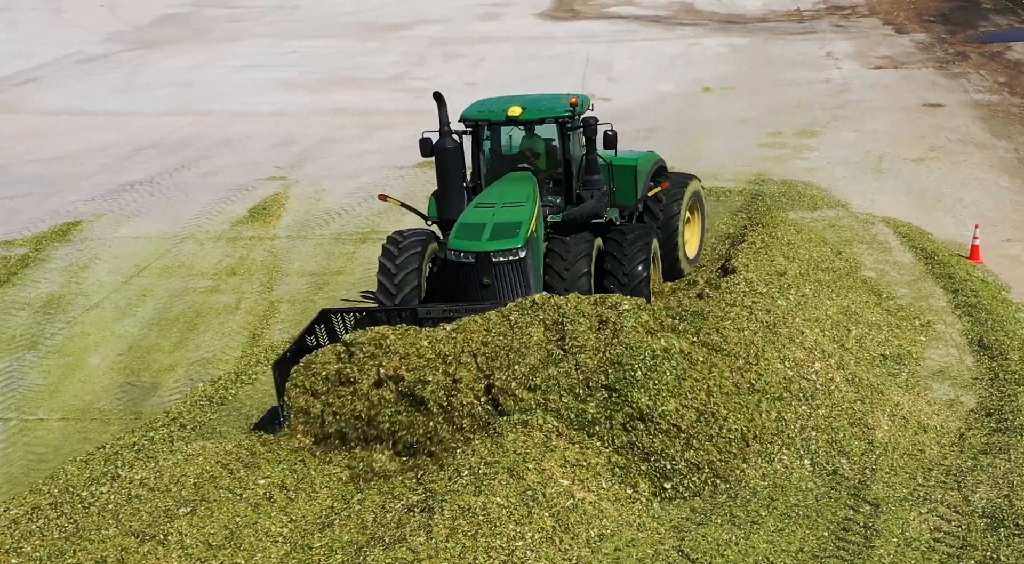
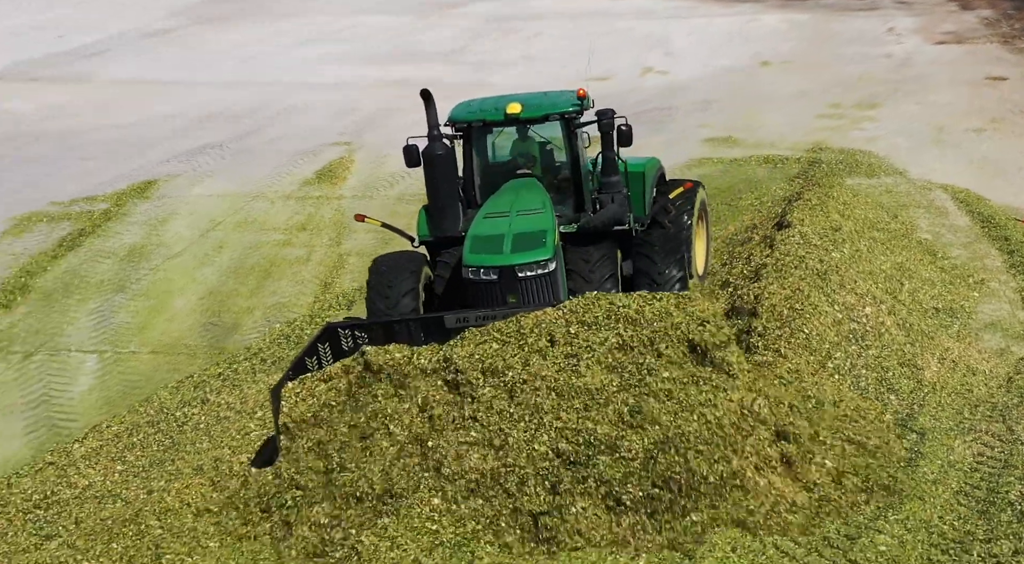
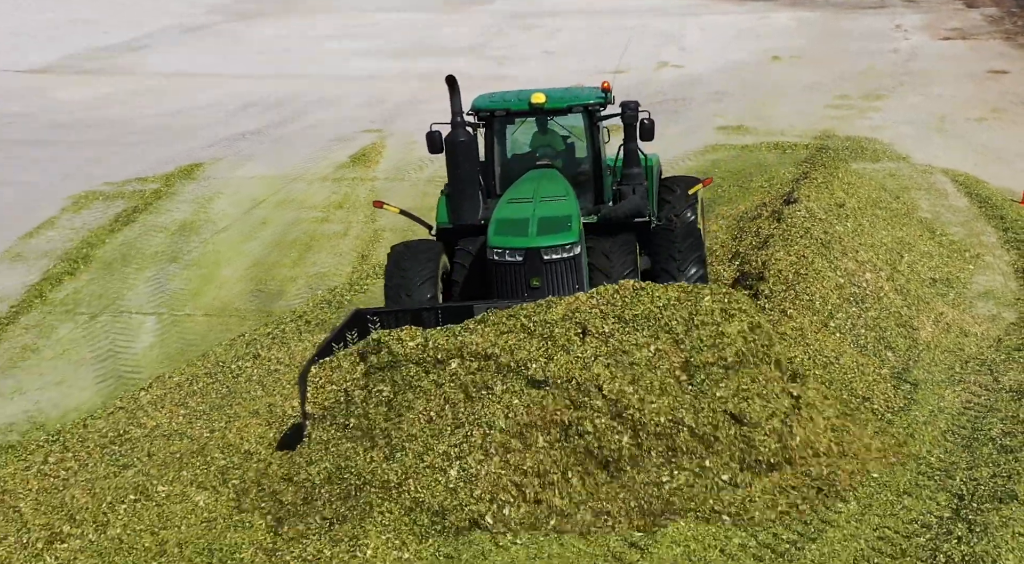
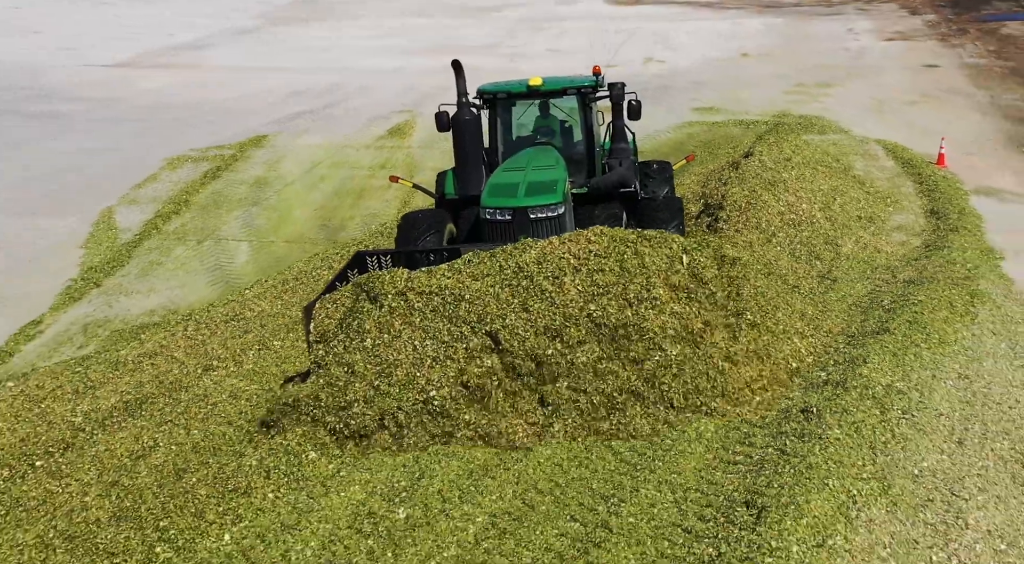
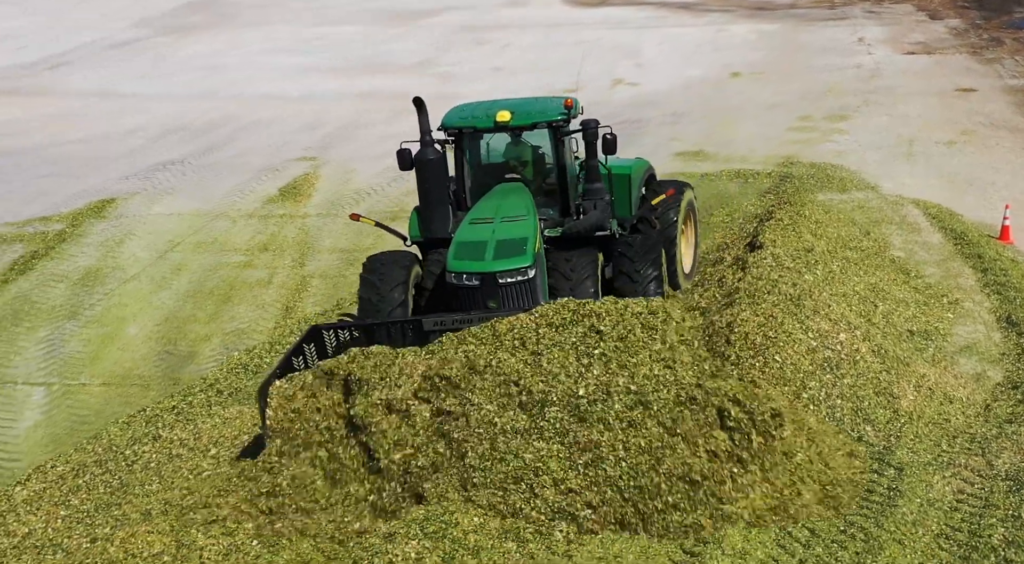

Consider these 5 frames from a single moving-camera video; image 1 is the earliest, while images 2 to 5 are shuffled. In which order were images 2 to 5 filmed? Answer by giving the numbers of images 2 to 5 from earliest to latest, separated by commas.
5, 2, 3, 4
